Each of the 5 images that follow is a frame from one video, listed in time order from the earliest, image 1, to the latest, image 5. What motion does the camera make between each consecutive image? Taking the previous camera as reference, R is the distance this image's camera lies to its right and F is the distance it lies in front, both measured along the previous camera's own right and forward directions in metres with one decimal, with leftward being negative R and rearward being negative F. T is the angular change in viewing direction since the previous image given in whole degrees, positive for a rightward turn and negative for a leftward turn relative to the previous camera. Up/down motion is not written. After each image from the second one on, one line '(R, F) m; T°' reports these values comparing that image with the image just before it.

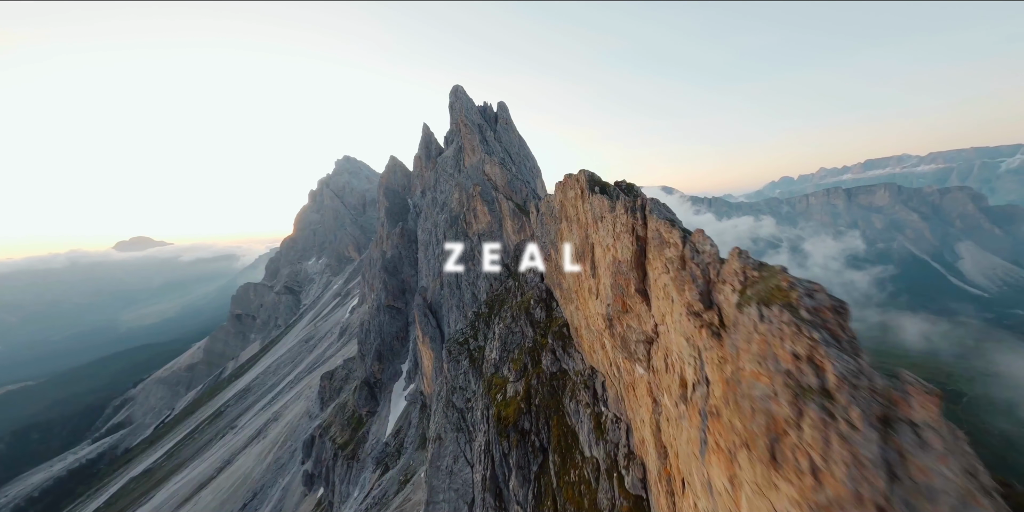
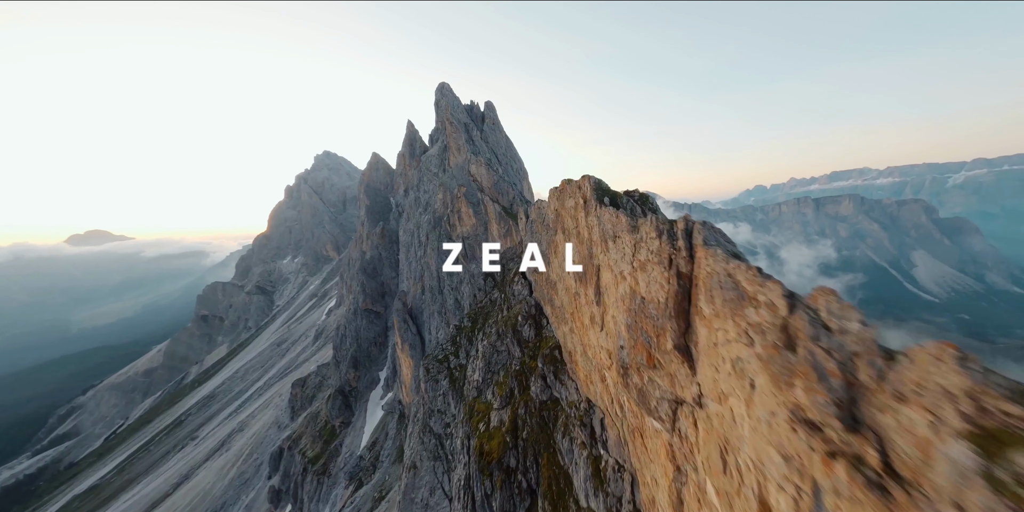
(-0.3, +3.8) m; +2°
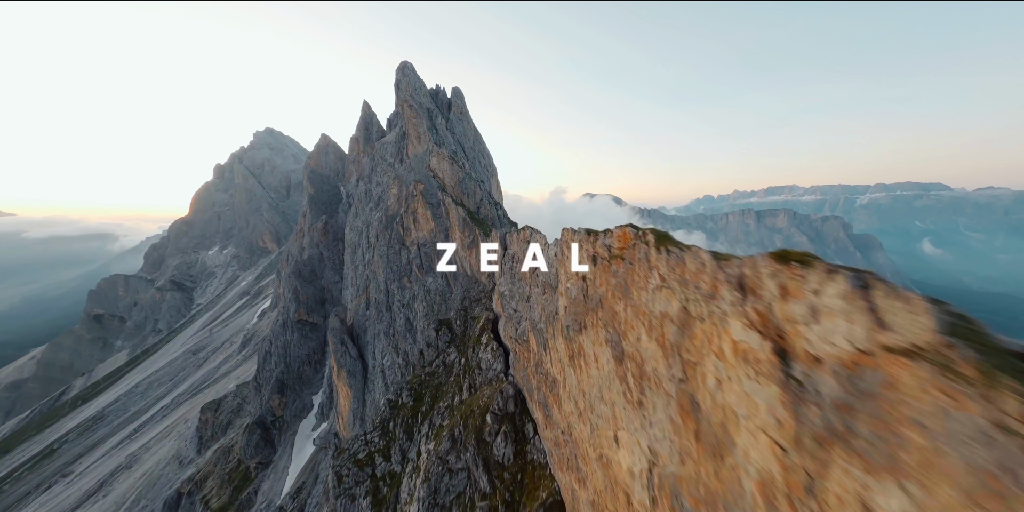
(-0.6, +14.8) m; +6°
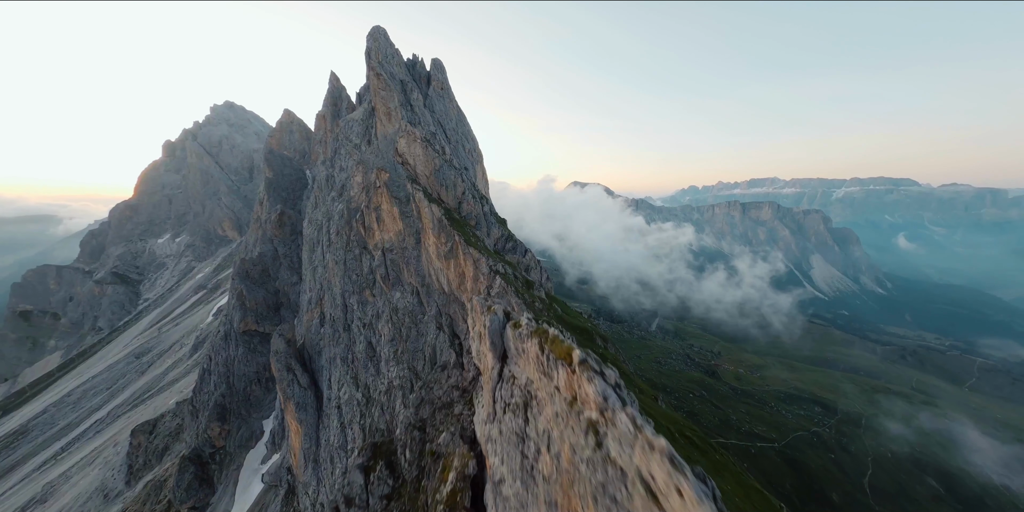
(-0.7, +15.6) m; +2°
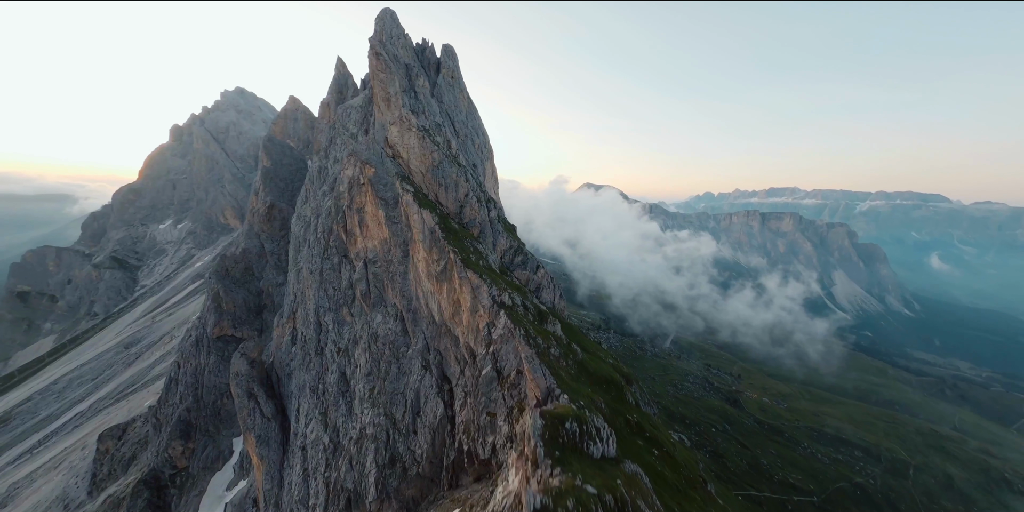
(+0.3, +12.0) m; -2°
